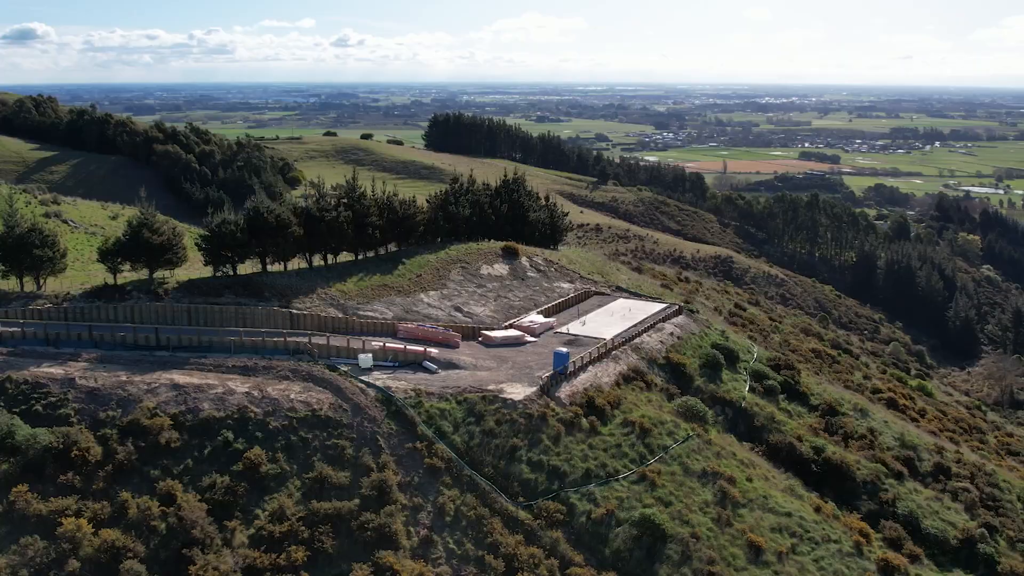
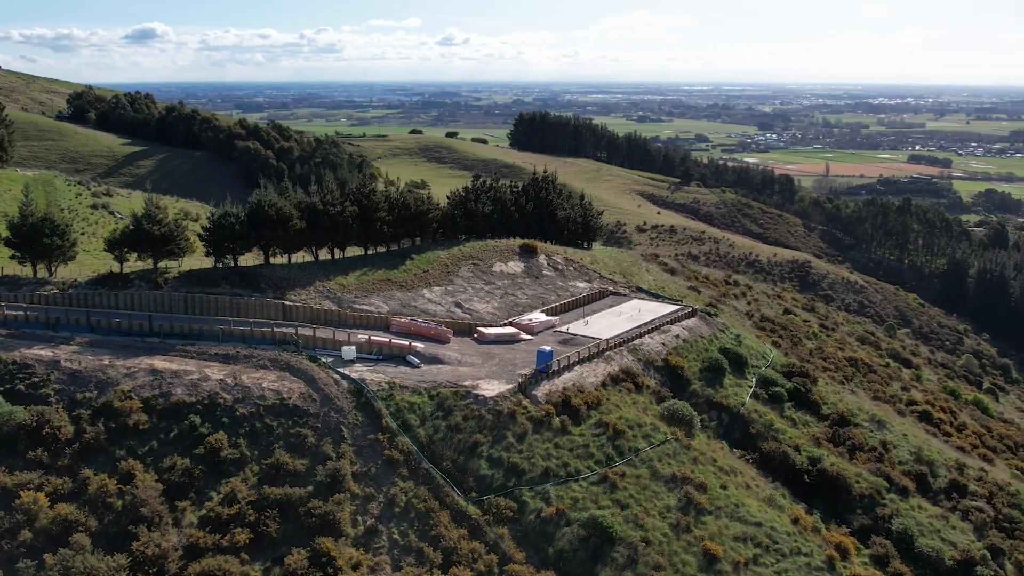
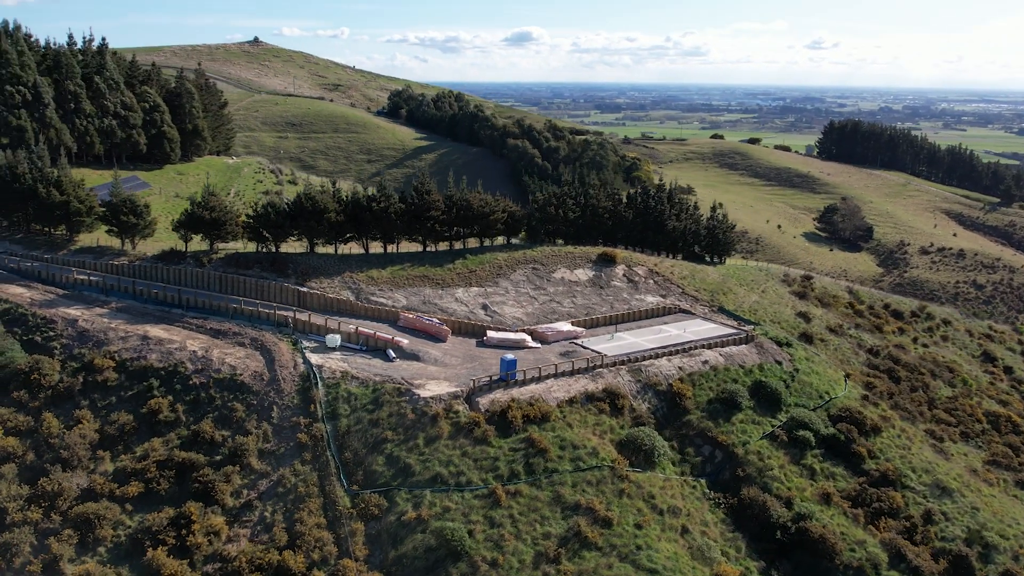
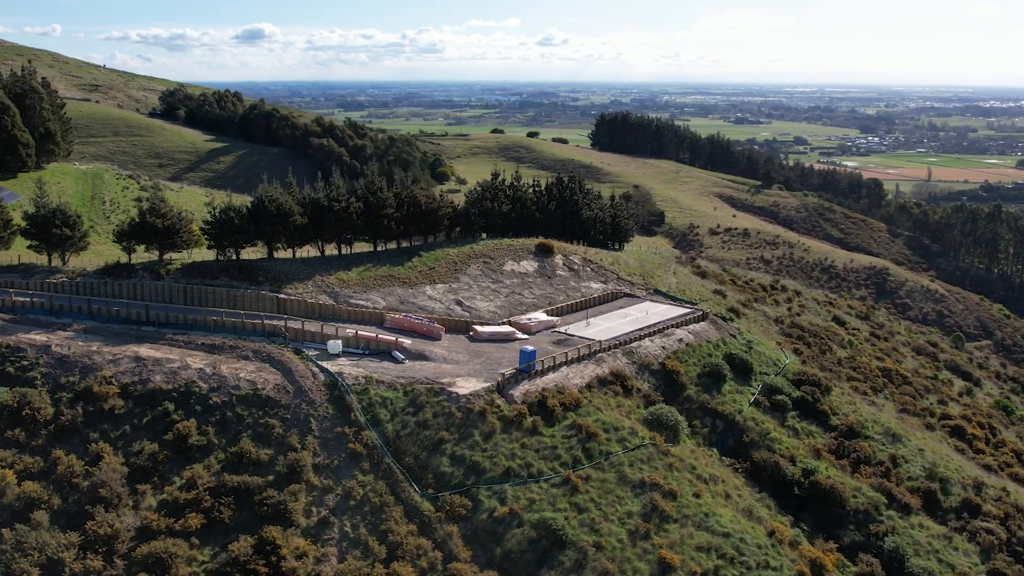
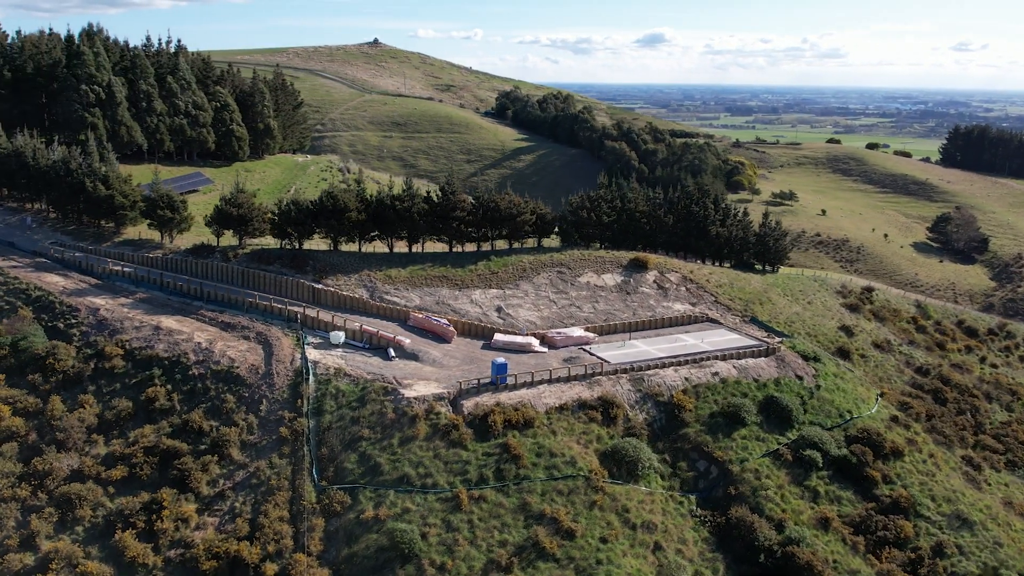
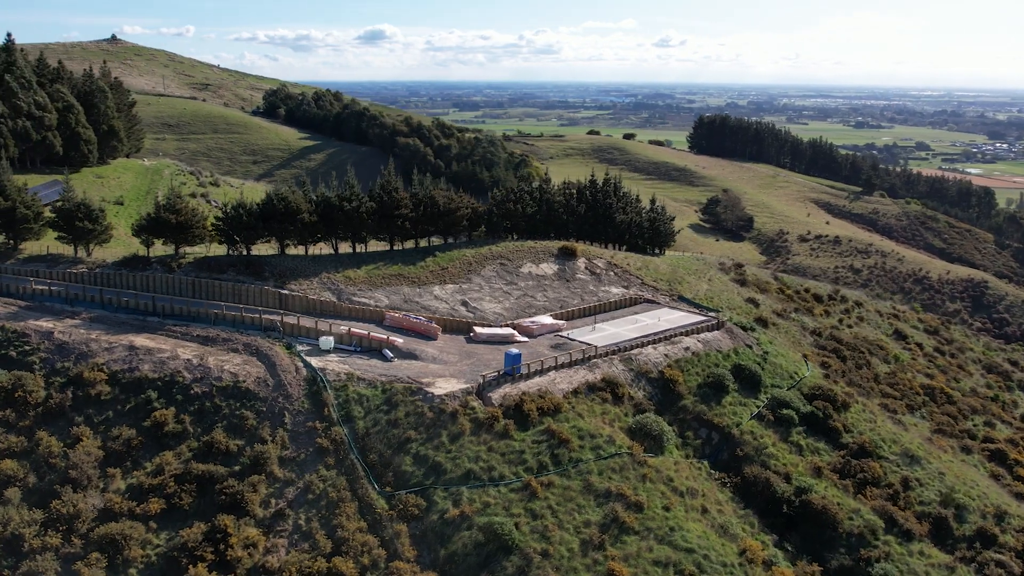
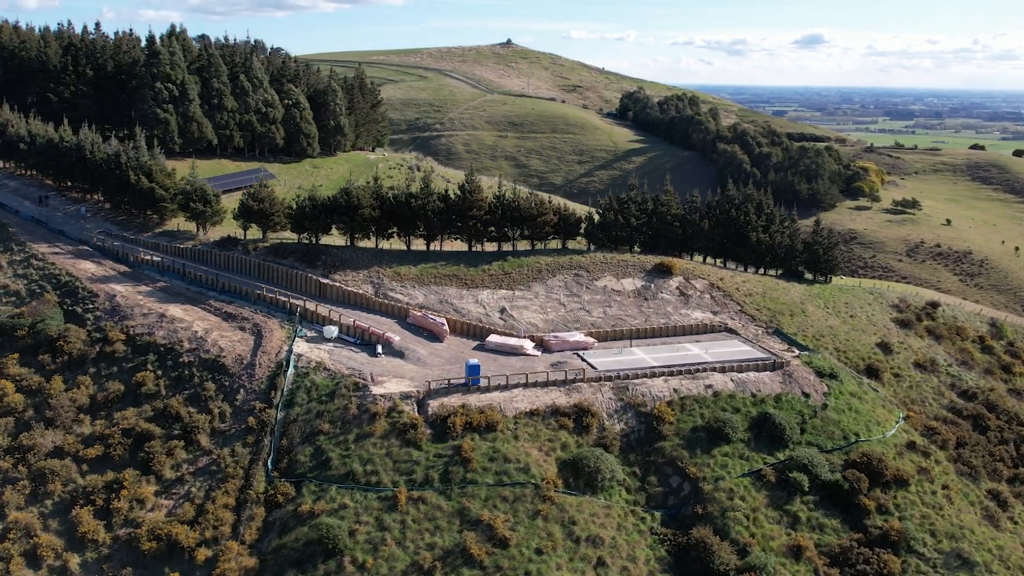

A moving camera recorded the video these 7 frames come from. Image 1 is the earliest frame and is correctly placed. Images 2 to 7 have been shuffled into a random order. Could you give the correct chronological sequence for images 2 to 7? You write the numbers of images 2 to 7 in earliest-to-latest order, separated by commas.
2, 4, 6, 3, 5, 7
